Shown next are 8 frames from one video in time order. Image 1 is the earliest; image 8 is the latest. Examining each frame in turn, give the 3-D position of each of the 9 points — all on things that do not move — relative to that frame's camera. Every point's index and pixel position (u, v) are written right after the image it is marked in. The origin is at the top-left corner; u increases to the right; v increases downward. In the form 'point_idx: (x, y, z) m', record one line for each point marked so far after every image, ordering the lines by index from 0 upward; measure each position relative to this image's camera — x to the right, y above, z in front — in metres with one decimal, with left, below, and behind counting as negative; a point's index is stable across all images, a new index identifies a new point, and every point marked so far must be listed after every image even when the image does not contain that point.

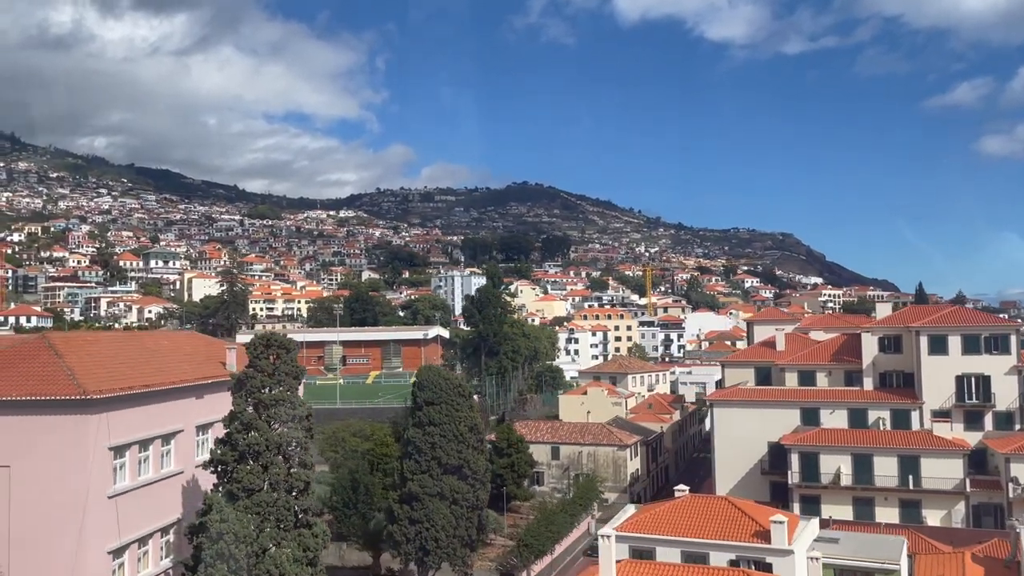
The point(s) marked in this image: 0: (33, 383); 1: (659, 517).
0: (-8.0, -1.6, +13.9) m
1: (+3.4, -5.4, +19.4) m
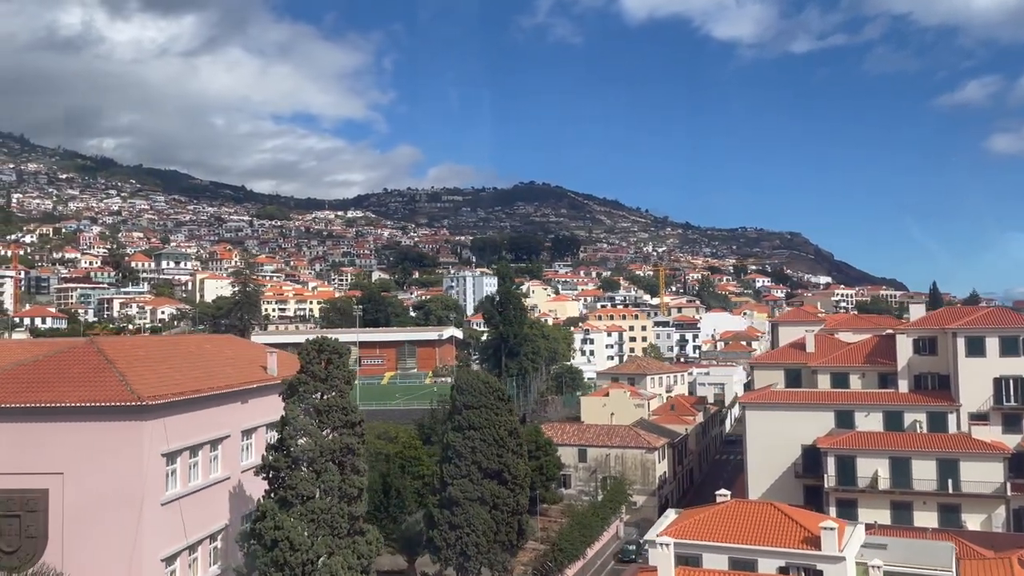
0: (-7.1, -1.6, +13.8) m
1: (+4.4, -5.5, +19.2) m
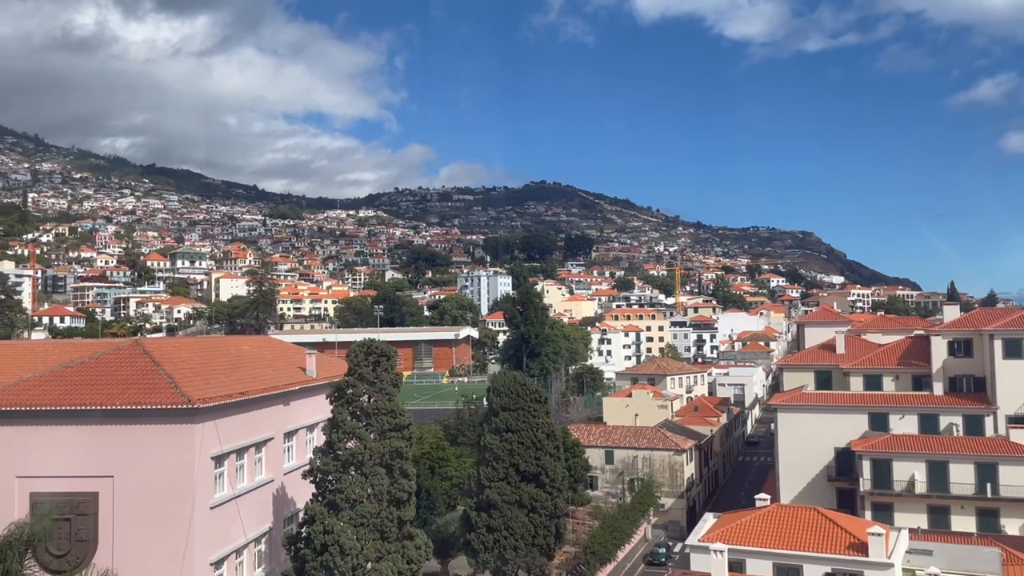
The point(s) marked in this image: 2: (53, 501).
0: (-6.2, -1.7, +13.7) m
1: (+5.3, -5.5, +19.0) m
2: (-7.4, -3.4, +13.4) m
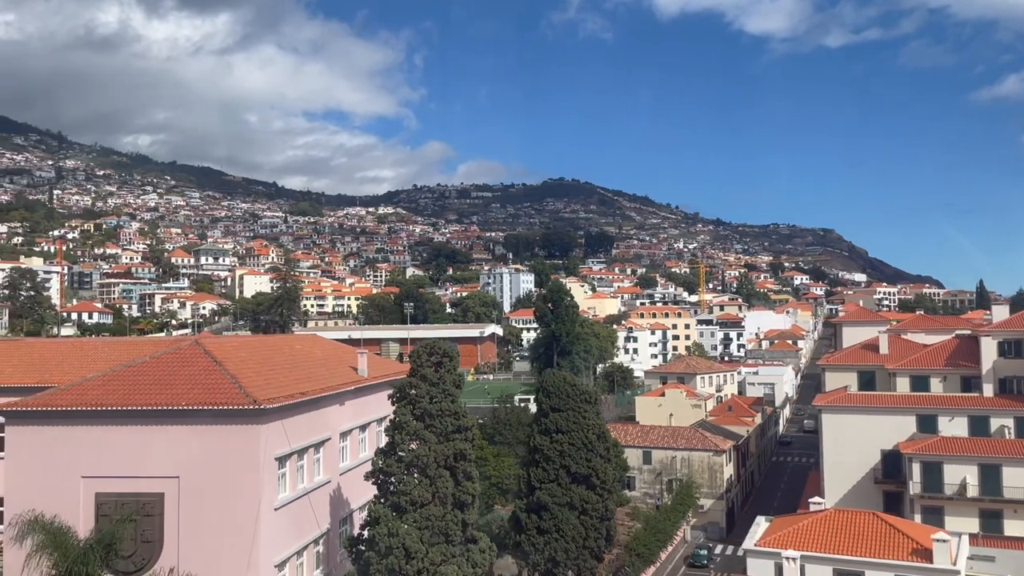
0: (-5.2, -1.7, +13.7) m
1: (+6.5, -5.5, +18.7) m
2: (-6.3, -3.4, +13.3) m
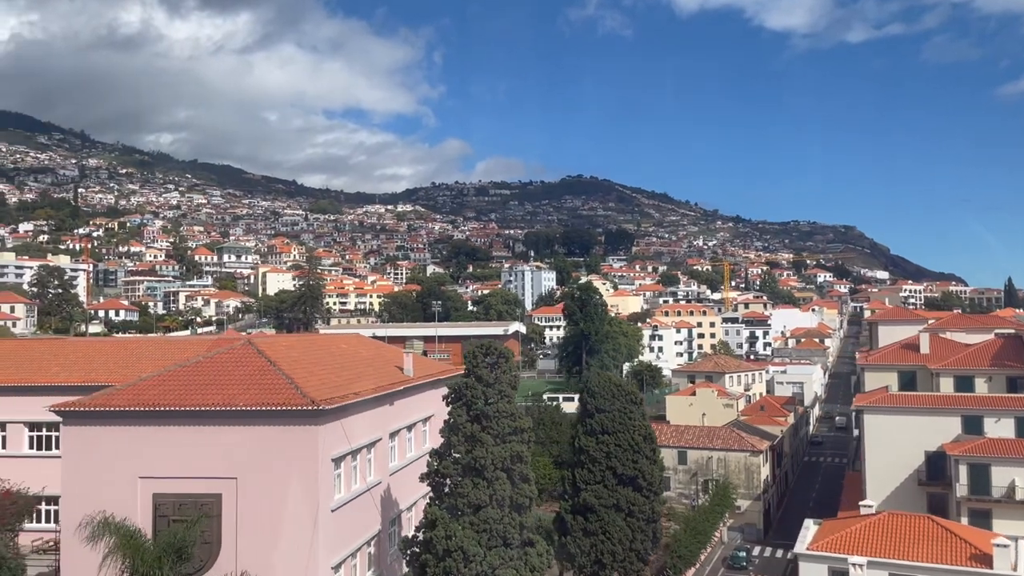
0: (-4.2, -1.7, +13.6) m
1: (+7.6, -5.5, +18.4) m
2: (-5.4, -3.4, +13.3) m
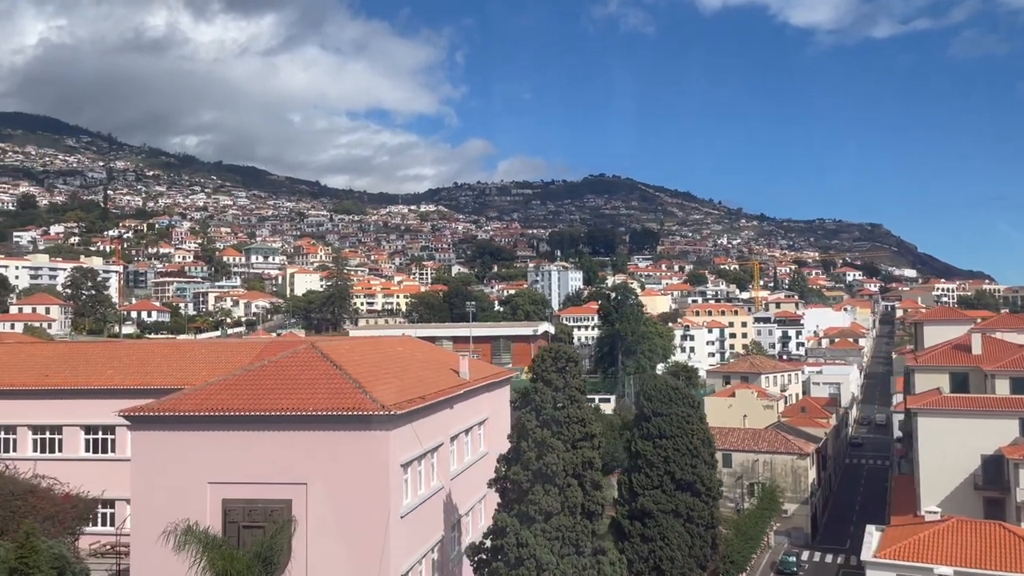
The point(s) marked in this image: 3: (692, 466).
0: (-3.1, -1.7, +13.5) m
1: (+8.9, -5.5, +17.9) m
2: (-4.2, -3.5, +13.2) m
3: (+4.2, -4.2, +19.5) m
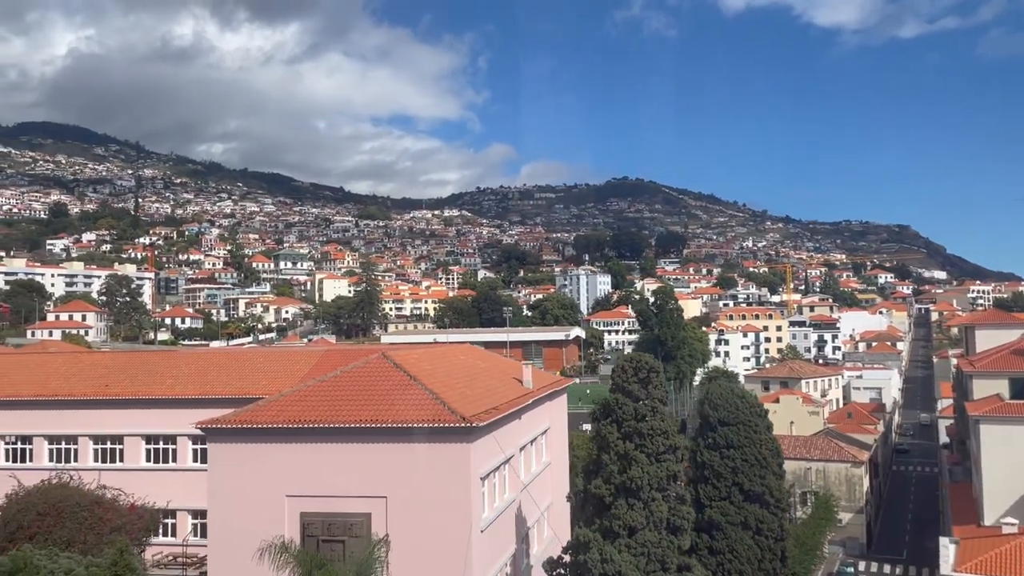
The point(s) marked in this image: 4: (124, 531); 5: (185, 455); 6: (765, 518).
0: (-1.8, -1.9, +13.2) m
1: (+10.3, -5.6, +17.4) m
2: (-2.9, -3.6, +13.0) m
3: (+5.7, -4.3, +19.1) m
4: (-8.1, -5.1, +17.4) m
5: (-7.8, -4.0, +19.7) m
6: (+5.7, -5.2, +18.8) m
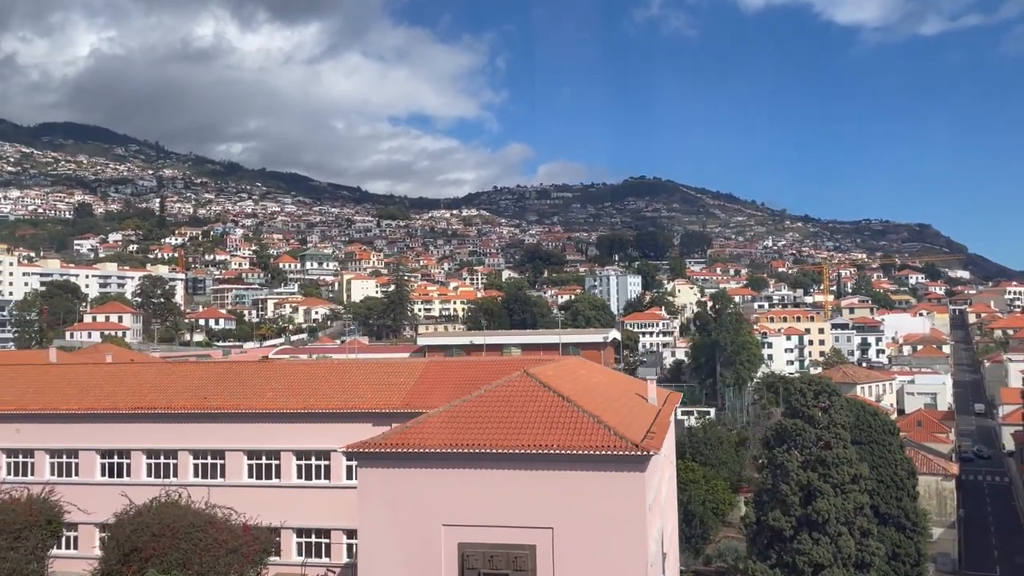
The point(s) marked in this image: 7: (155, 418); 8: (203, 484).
0: (+0.8, -2.2, +12.5) m
1: (+12.9, -5.9, +16.3) m
2: (-0.4, -3.9, +12.2) m
3: (+8.3, -4.6, +18.2) m
4: (-5.5, -5.4, +16.7) m
5: (-5.1, -4.2, +19.1) m
6: (+8.3, -5.4, +17.9) m
7: (-8.5, -3.1, +19.7) m
8: (-7.2, -4.6, +19.4) m
